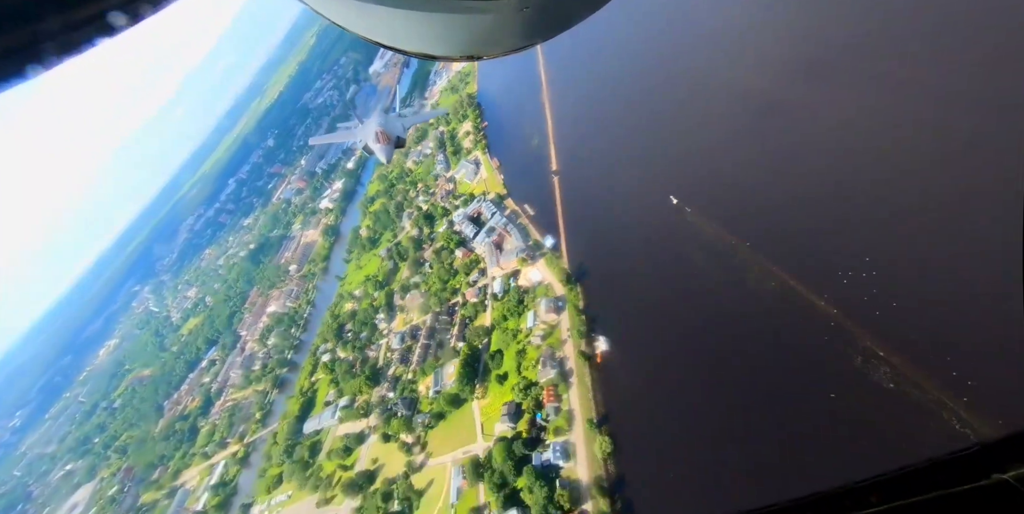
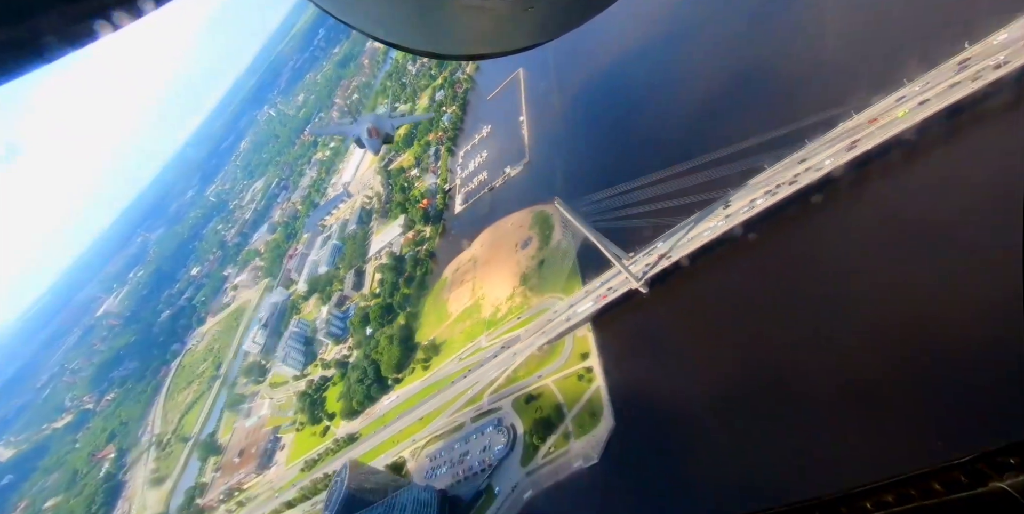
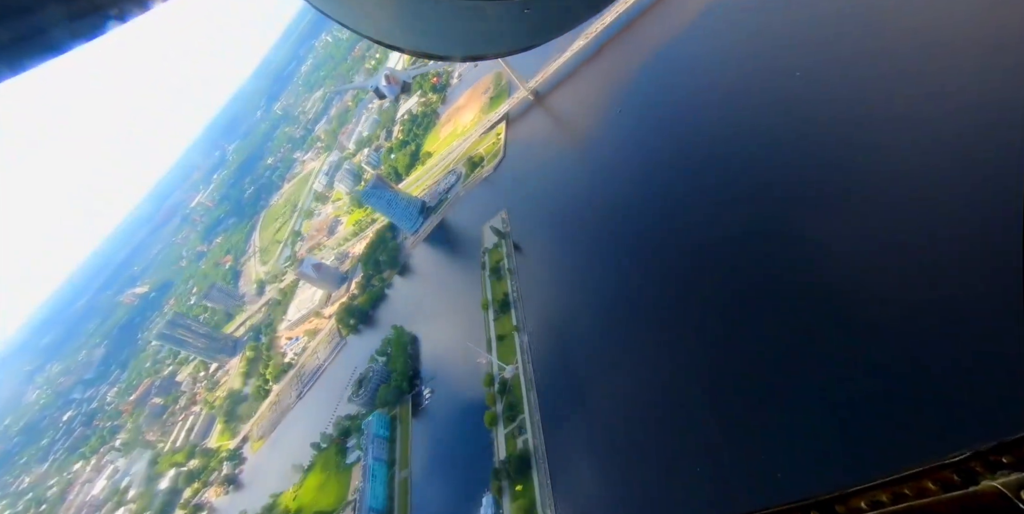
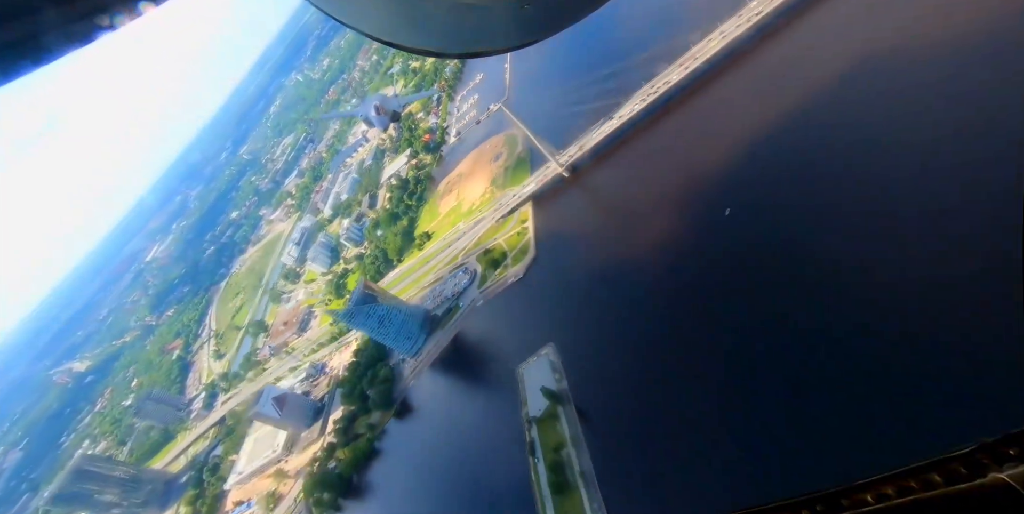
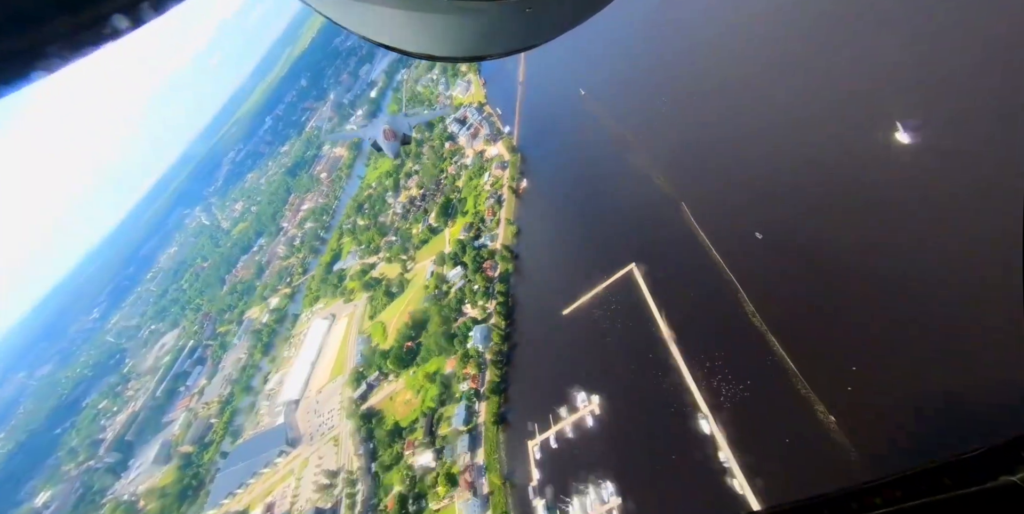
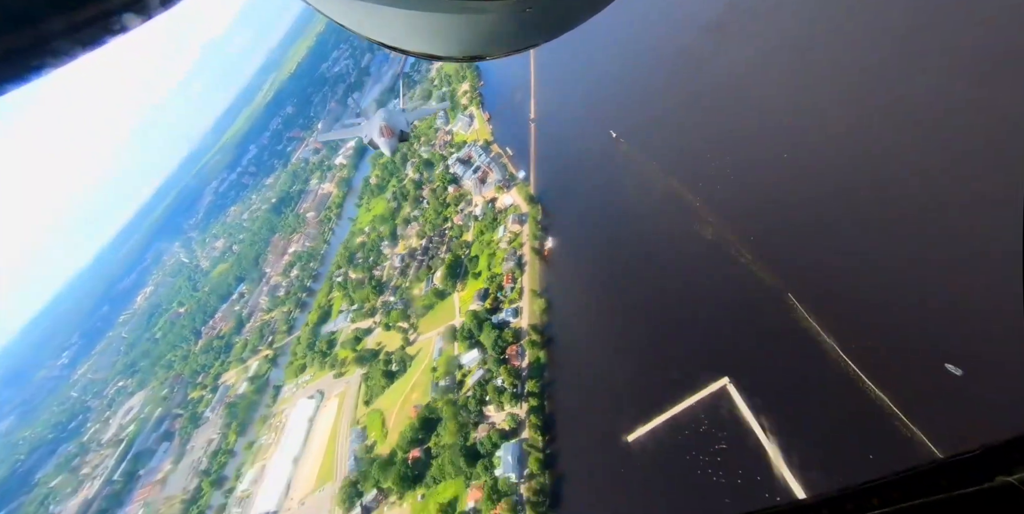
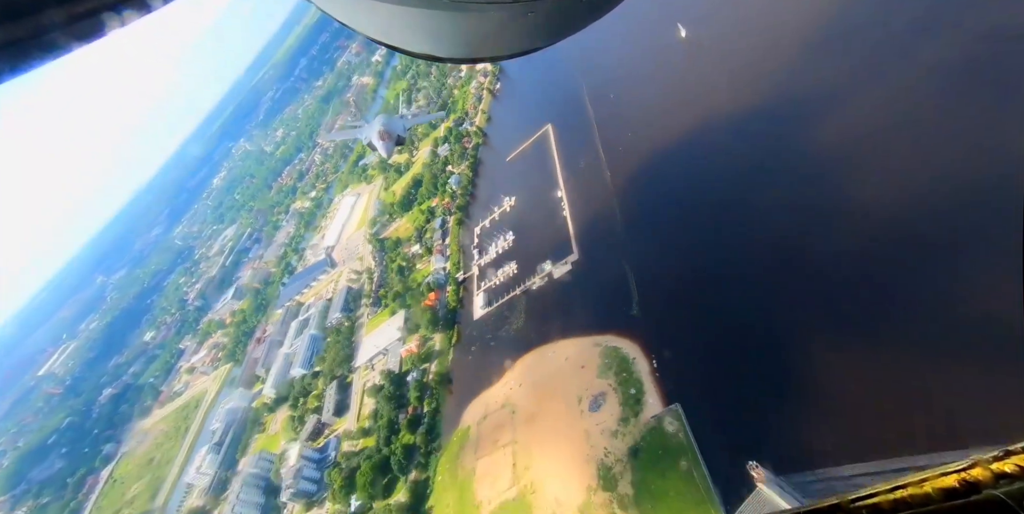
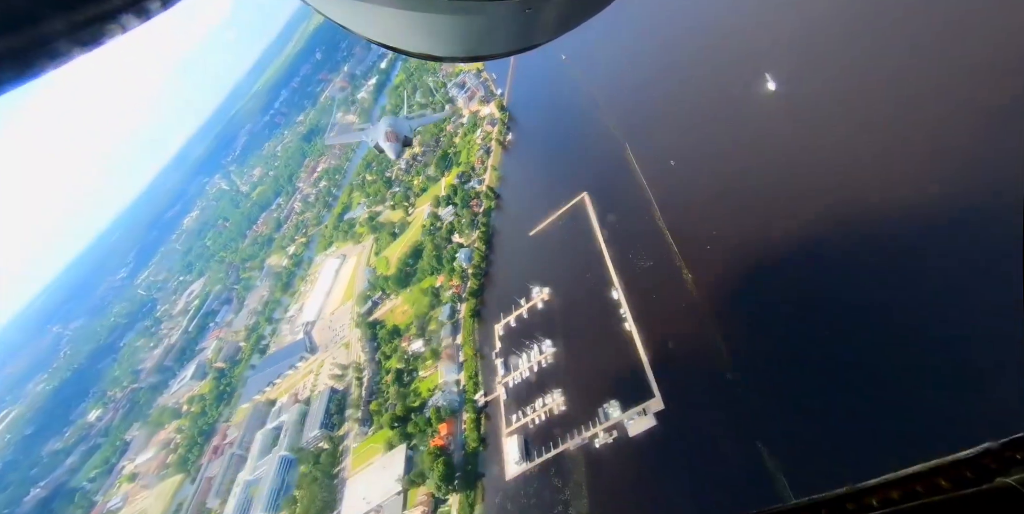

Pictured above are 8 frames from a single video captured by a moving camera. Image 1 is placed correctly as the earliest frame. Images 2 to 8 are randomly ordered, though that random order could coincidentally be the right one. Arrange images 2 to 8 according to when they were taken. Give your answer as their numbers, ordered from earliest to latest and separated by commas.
6, 5, 8, 7, 2, 4, 3
